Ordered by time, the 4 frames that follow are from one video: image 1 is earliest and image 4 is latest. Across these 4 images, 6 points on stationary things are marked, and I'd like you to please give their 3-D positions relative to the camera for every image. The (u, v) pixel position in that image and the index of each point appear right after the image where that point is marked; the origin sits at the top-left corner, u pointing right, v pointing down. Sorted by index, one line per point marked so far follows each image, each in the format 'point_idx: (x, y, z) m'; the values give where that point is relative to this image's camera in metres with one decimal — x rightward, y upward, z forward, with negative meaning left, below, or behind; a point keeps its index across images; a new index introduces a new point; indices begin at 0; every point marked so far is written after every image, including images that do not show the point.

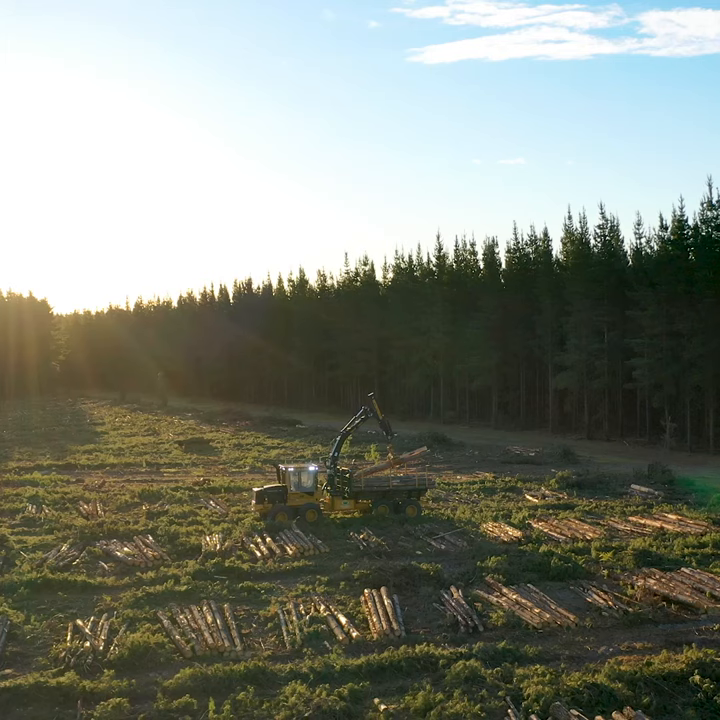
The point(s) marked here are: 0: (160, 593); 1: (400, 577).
0: (-3.0, -3.5, +12.5) m
1: (+0.6, -3.3, +12.9) m
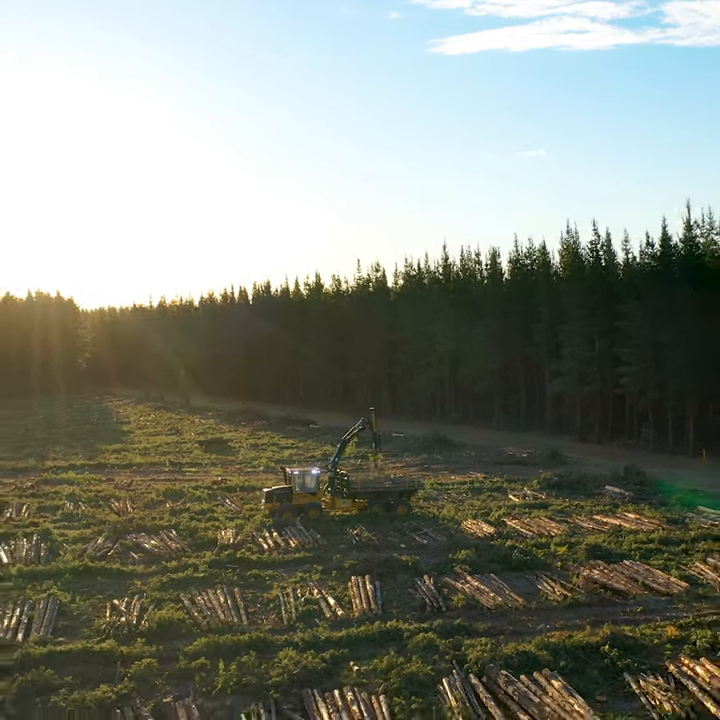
0: (-3.2, -3.9, +15.0) m
1: (+0.4, -3.8, +15.3) m
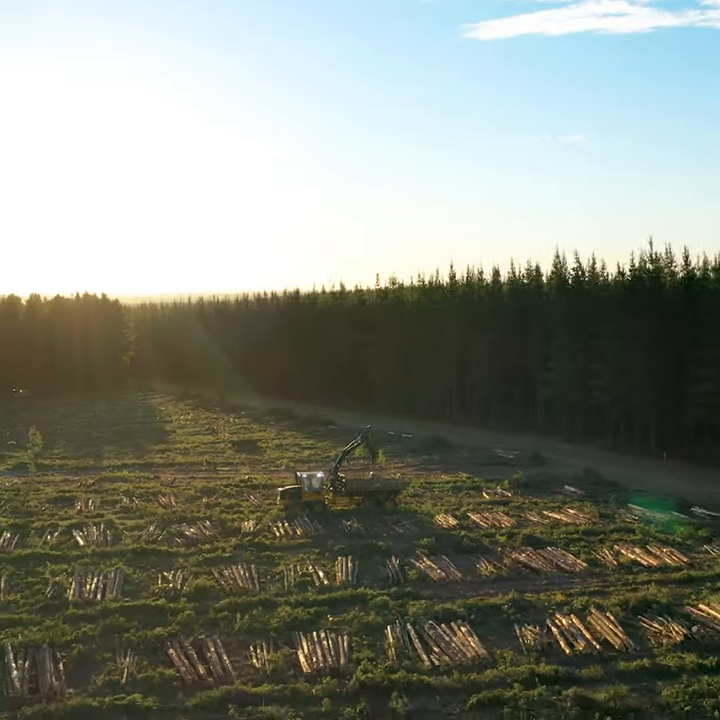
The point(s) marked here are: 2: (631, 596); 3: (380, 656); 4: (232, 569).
0: (-3.5, -4.8, +20.2) m
1: (+0.1, -4.6, +20.3) m
2: (+5.5, -4.8, +17.0) m
3: (+0.3, -5.1, +14.5) m
4: (-2.9, -4.8, +19.2) m
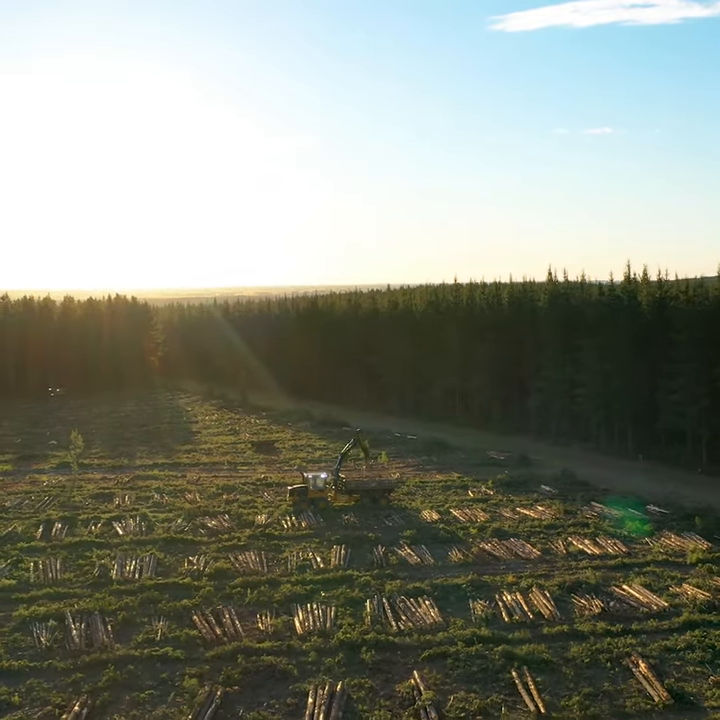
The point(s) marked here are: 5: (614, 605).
0: (-3.7, -5.4, +24.2) m
1: (-0.1, -5.2, +24.2) m
2: (+5.1, -5.4, +20.7) m
3: (0.0, -5.8, +18.4) m
4: (-3.2, -5.4, +23.2) m
5: (+5.7, -5.5, +19.0) m
